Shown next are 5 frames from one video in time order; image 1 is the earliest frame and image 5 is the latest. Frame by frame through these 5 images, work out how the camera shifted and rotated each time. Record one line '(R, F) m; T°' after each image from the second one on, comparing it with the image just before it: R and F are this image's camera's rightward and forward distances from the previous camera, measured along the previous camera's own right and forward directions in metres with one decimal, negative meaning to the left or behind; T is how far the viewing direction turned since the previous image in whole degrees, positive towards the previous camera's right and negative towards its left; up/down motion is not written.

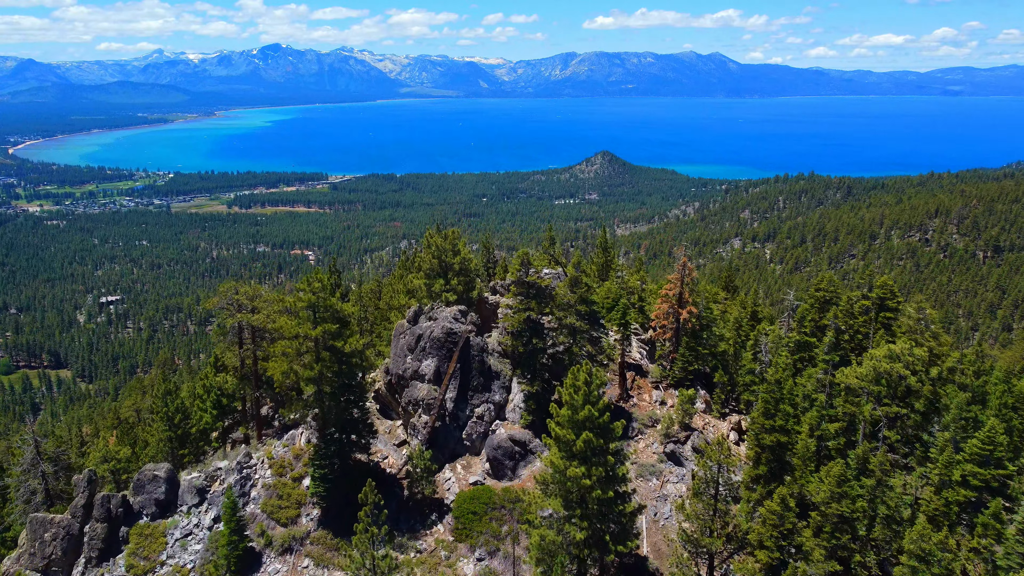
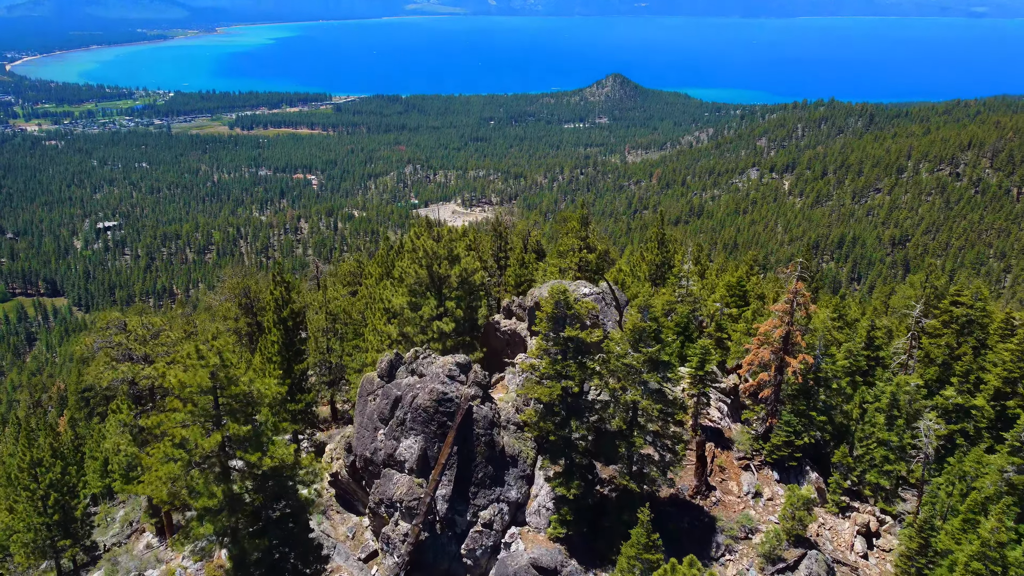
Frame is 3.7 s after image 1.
(-0.8, +17.0) m; 0°
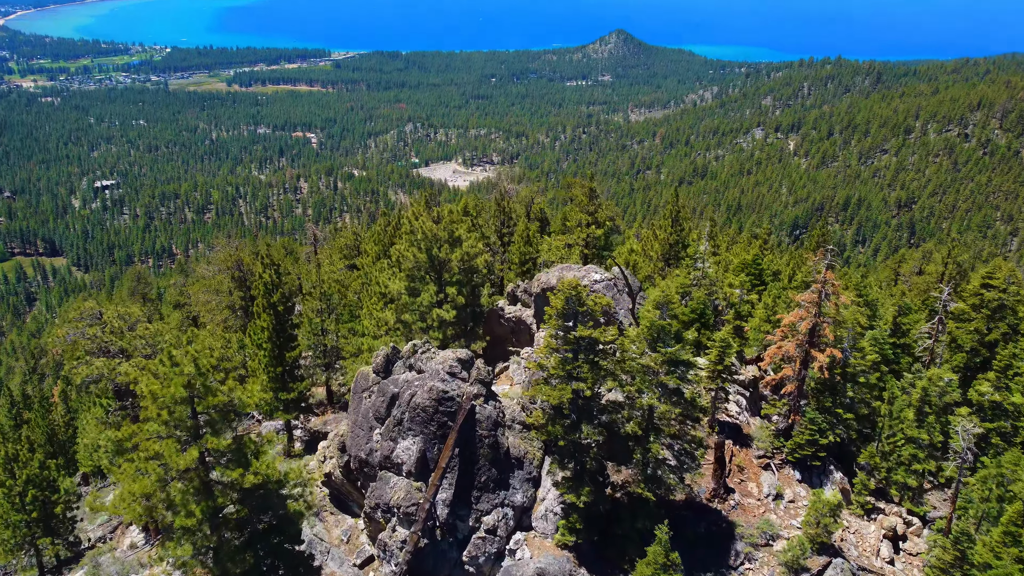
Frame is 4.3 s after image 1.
(-0.2, +2.5) m; 0°
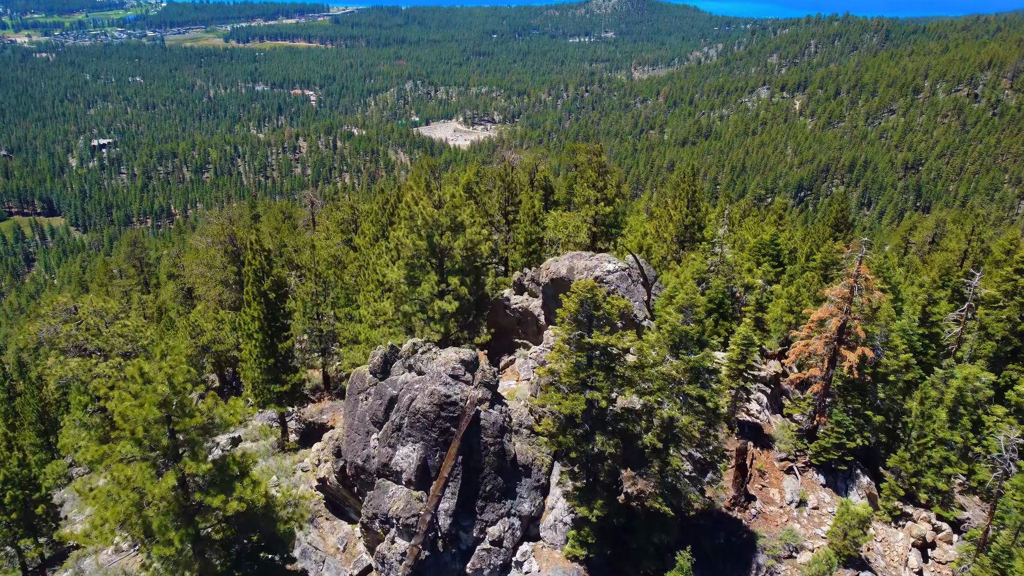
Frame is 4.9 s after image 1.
(-0.2, +2.3) m; 0°
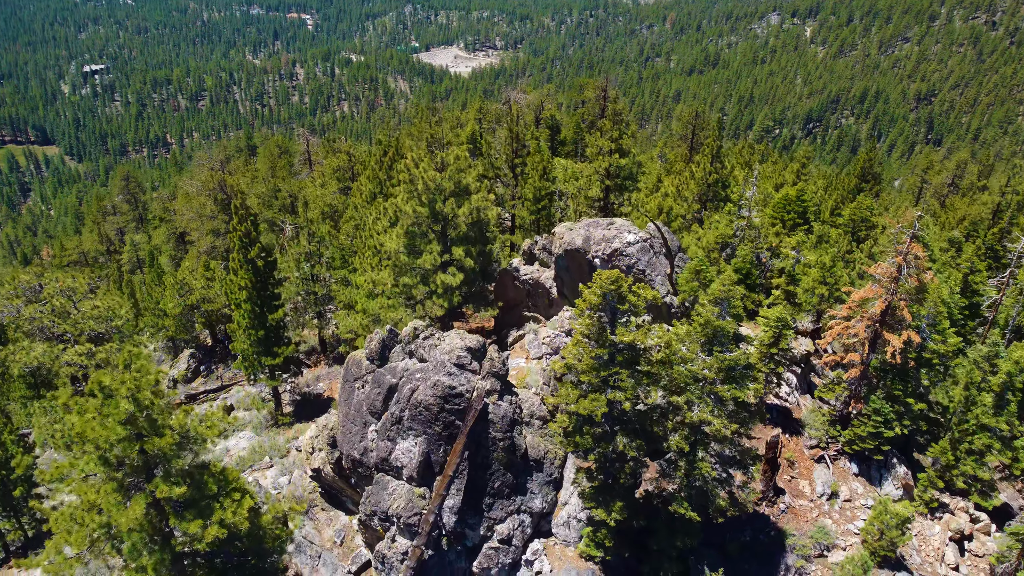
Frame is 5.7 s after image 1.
(-0.3, +2.8) m; 0°
